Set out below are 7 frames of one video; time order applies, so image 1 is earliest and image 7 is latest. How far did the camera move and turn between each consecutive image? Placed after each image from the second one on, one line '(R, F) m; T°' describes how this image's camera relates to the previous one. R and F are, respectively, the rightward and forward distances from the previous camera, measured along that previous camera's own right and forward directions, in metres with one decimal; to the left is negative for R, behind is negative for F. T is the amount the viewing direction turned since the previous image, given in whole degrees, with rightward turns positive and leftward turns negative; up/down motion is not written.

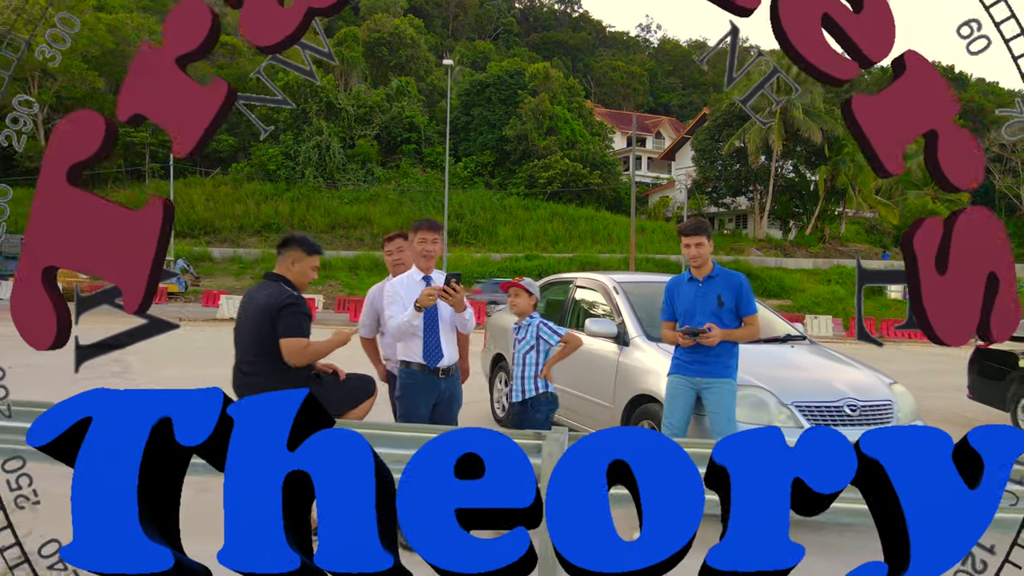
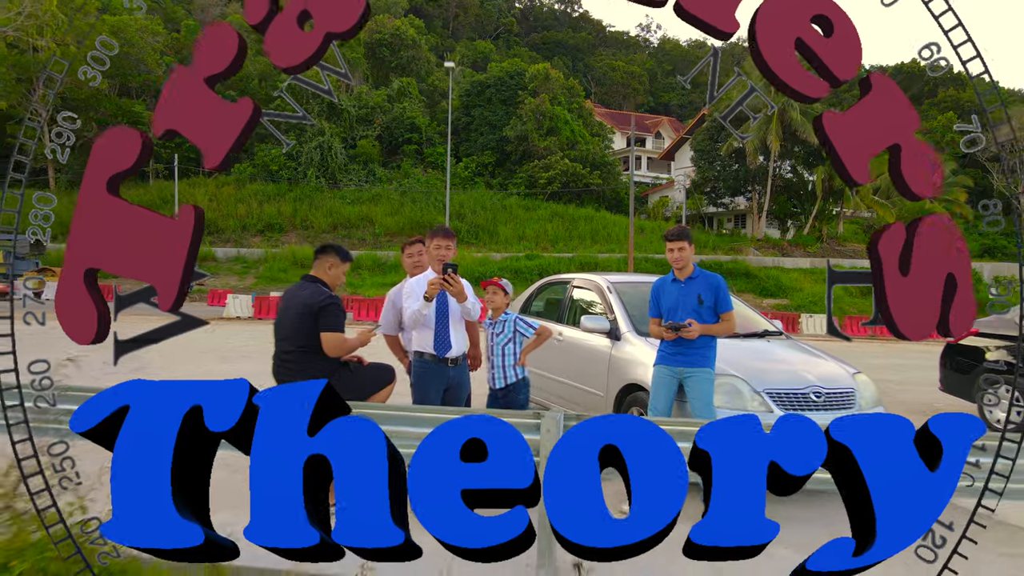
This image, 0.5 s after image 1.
(0.0, -0.2) m; 0°
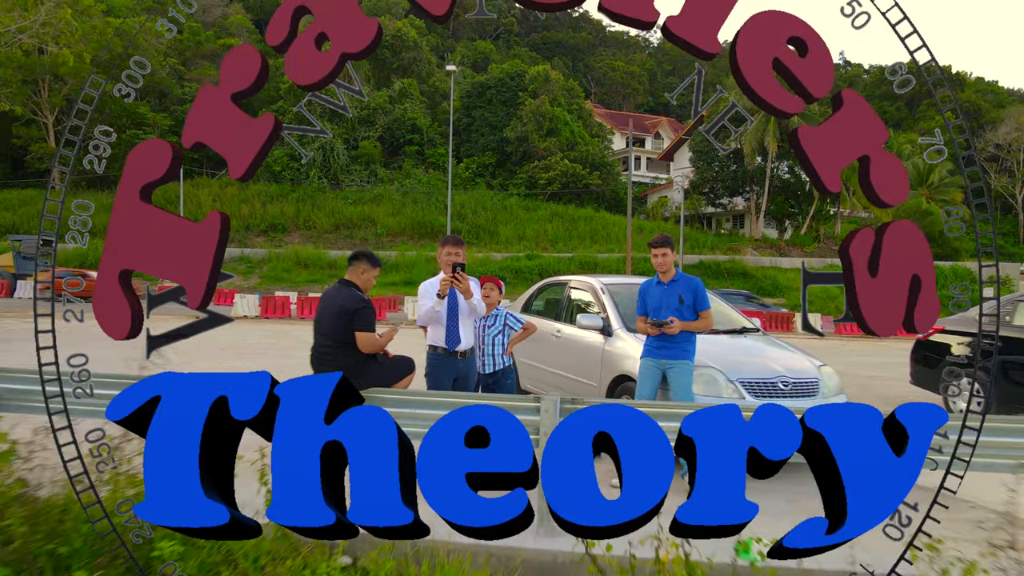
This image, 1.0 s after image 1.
(0.0, -0.2) m; 0°
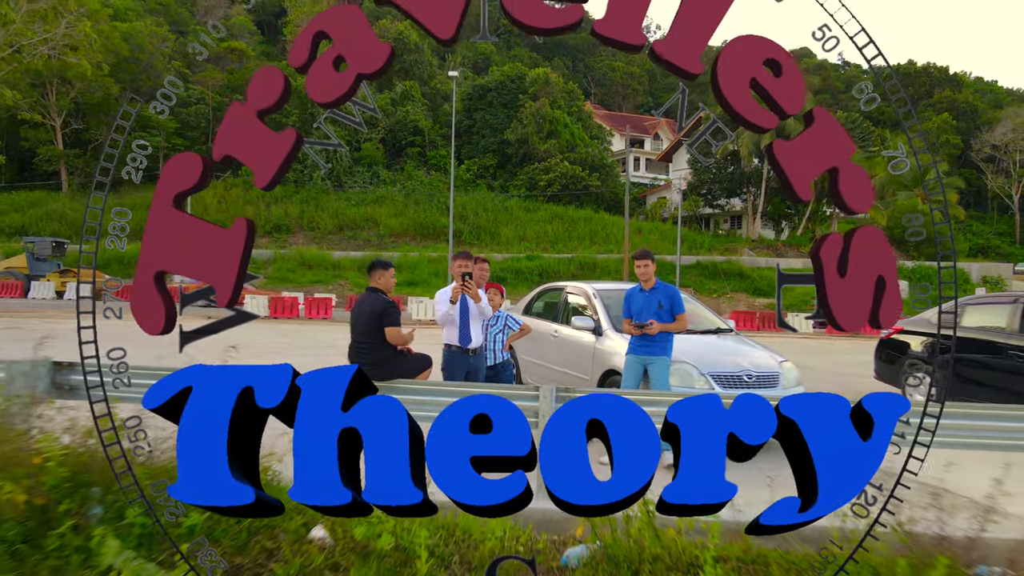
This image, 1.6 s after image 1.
(0.0, -0.3) m; 0°
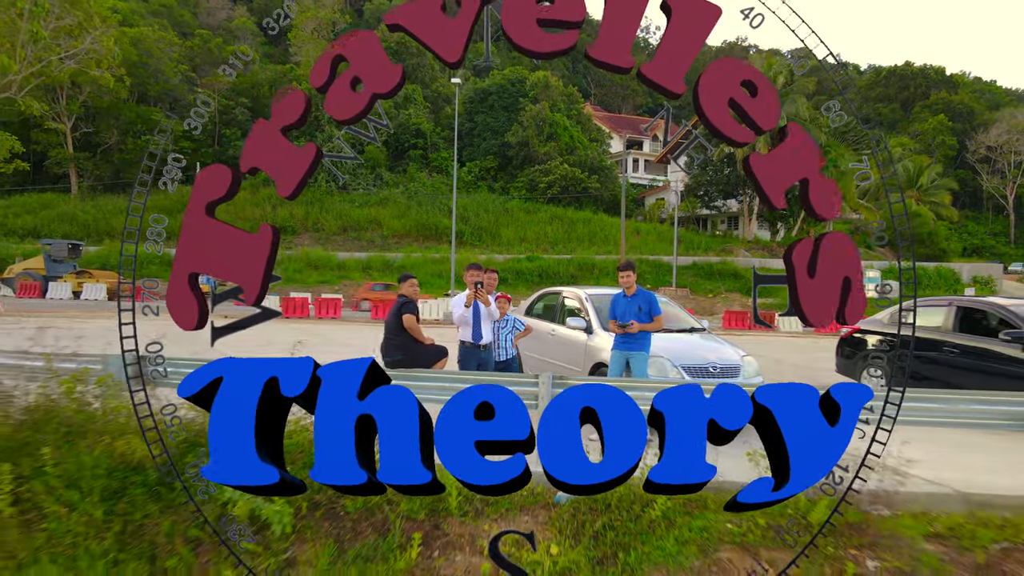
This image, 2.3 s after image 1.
(0.0, -0.5) m; 0°
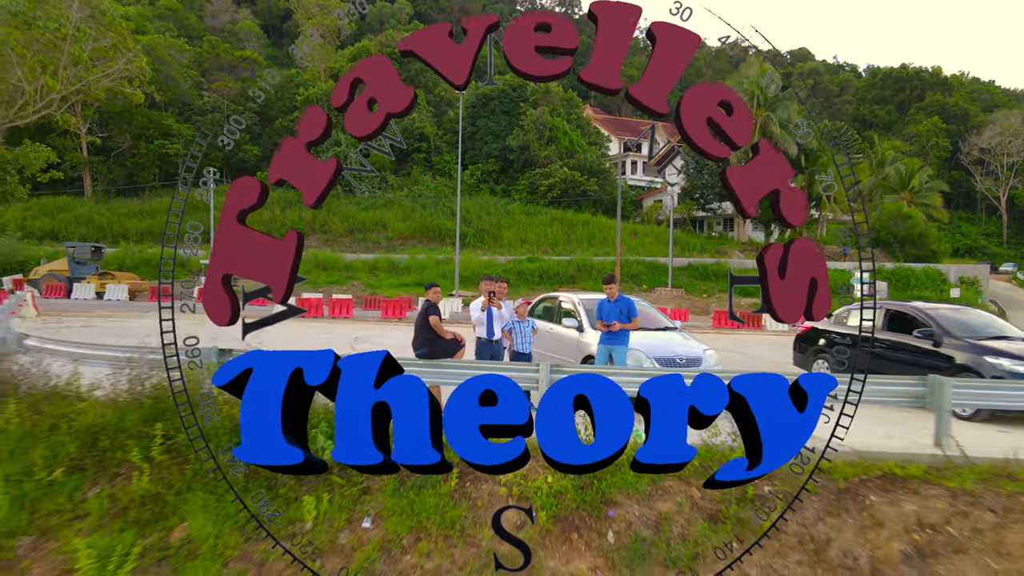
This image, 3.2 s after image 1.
(0.0, -0.7) m; 0°
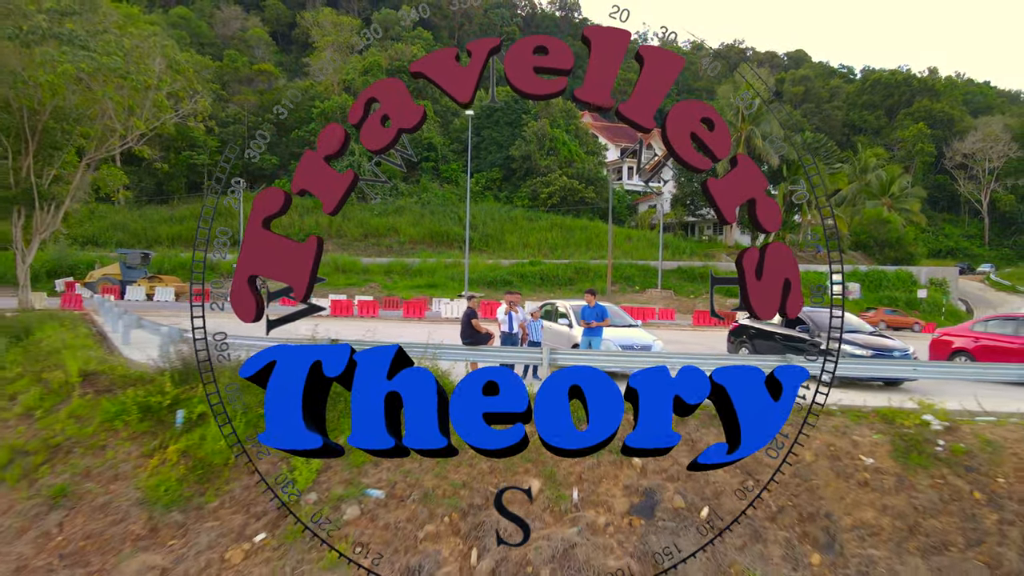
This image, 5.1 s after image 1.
(-0.1, -1.8) m; 0°
